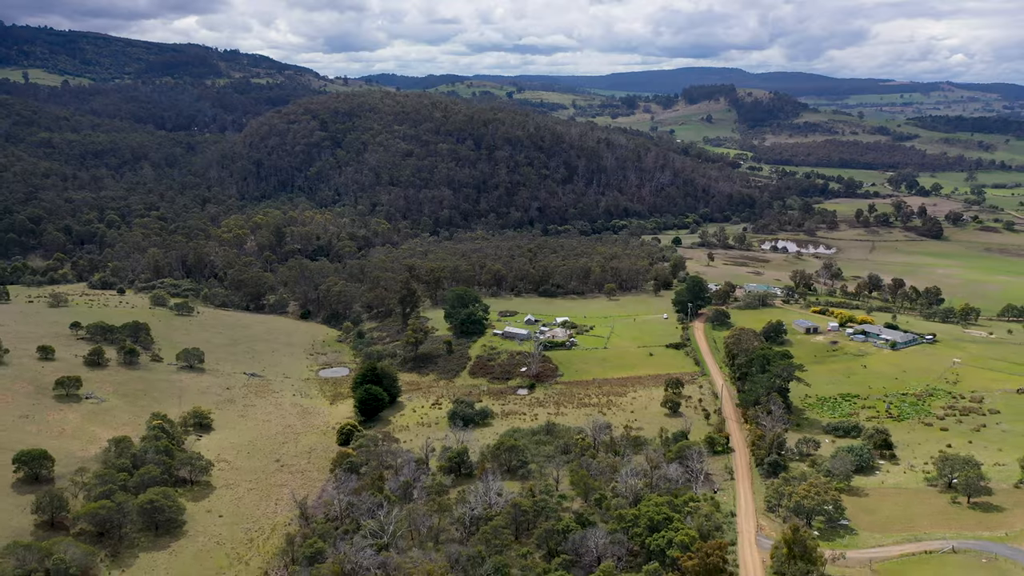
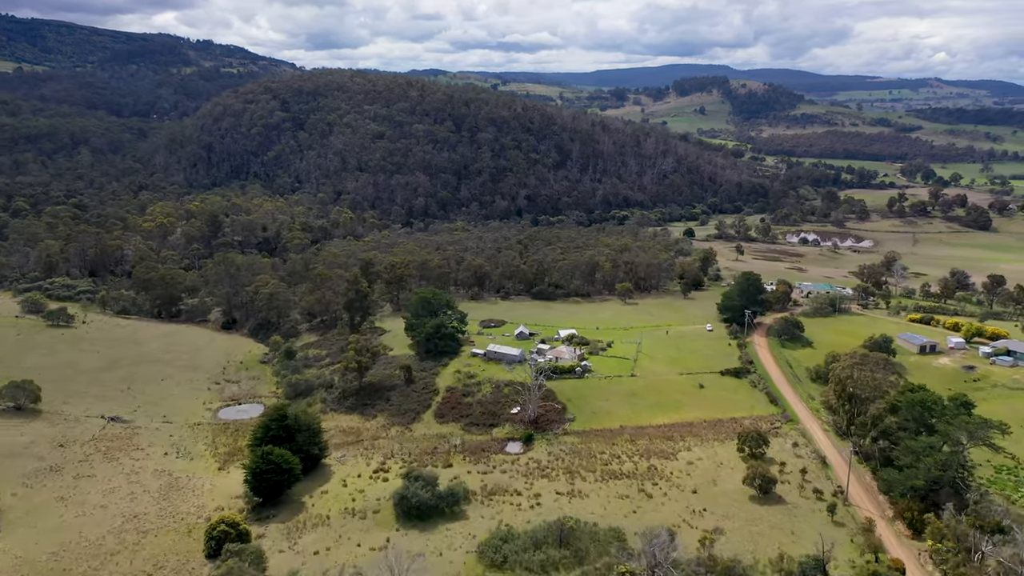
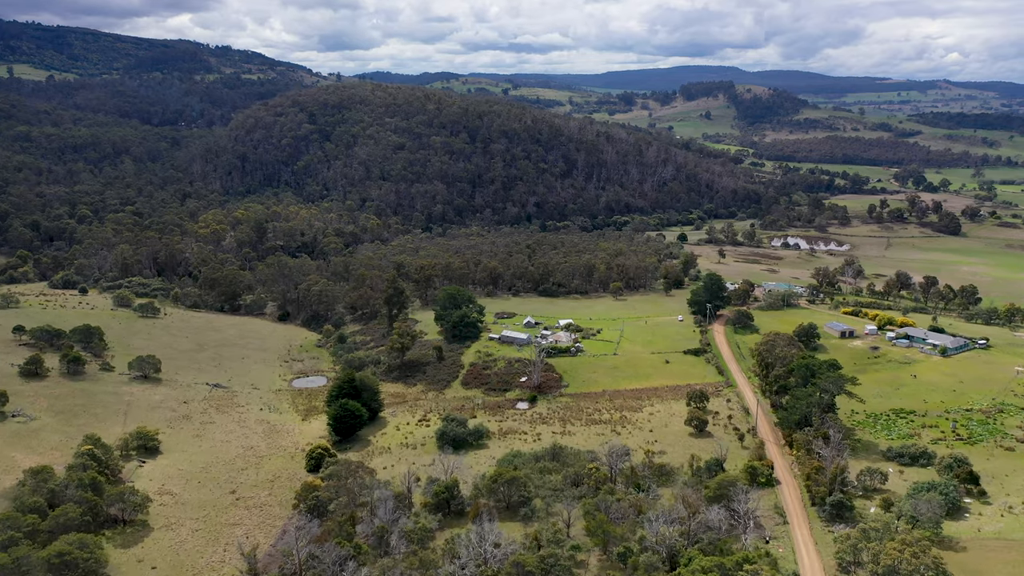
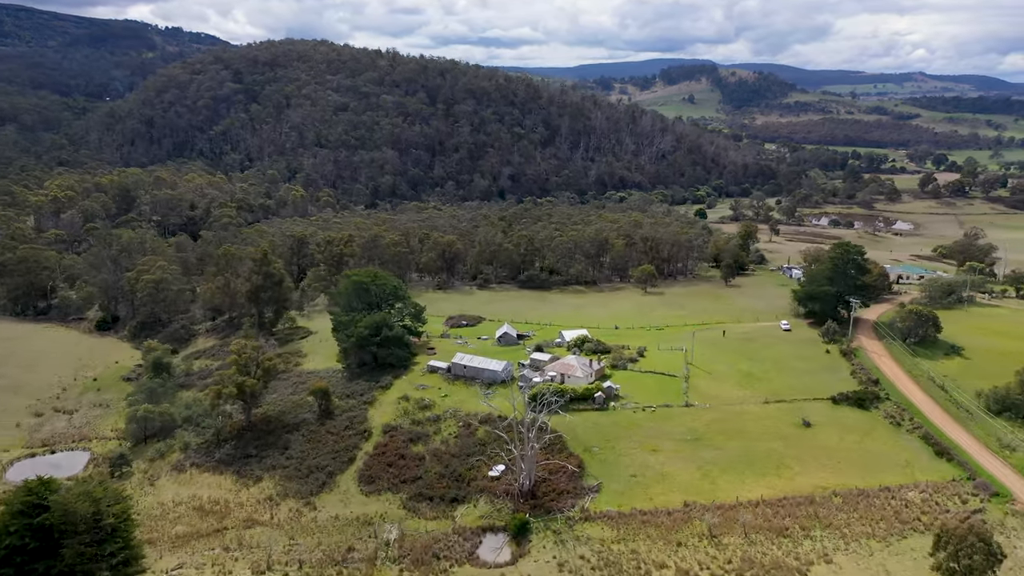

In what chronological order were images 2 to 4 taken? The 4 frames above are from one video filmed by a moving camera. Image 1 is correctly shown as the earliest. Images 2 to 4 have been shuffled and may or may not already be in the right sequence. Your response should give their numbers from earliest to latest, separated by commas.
3, 2, 4
